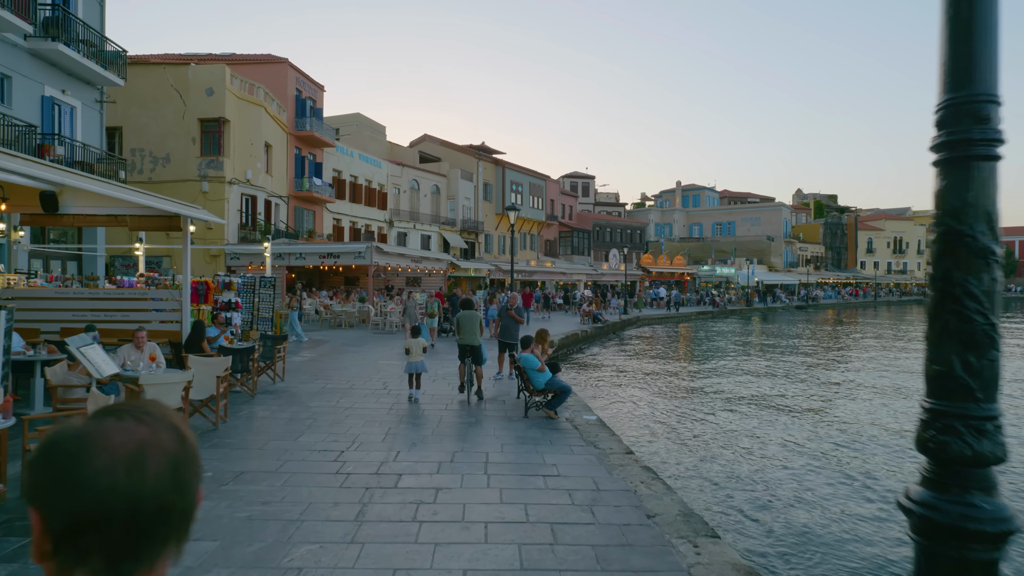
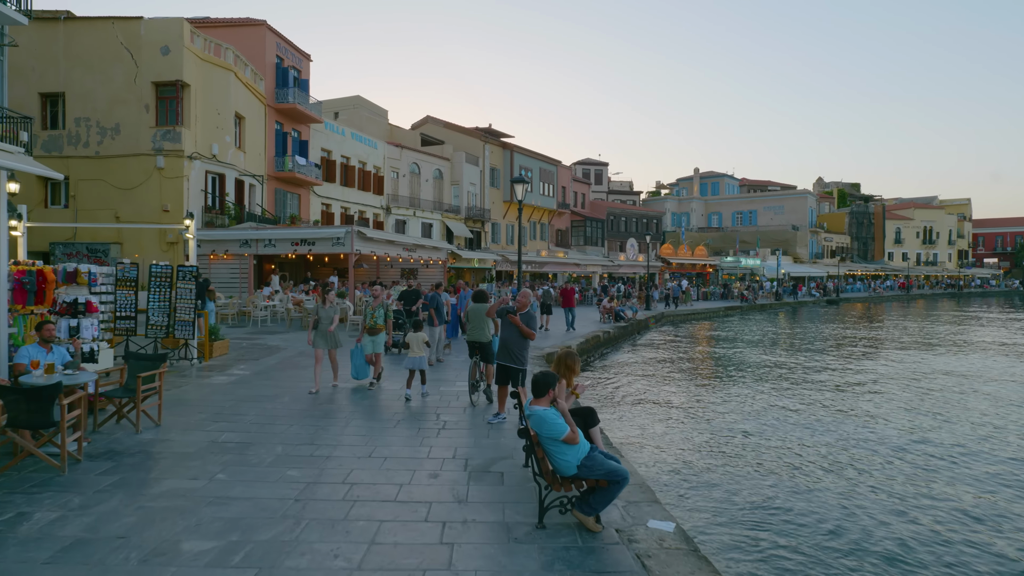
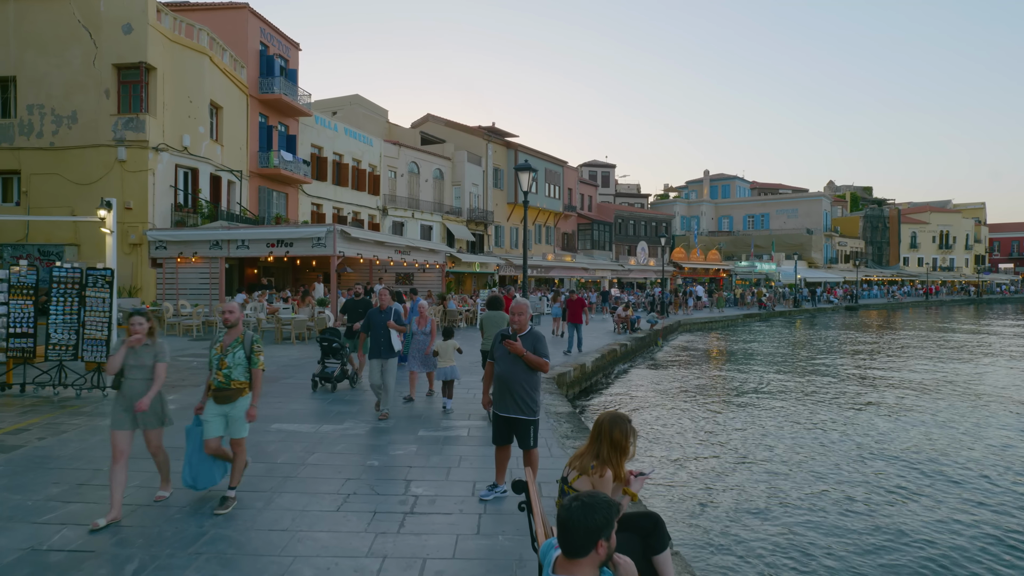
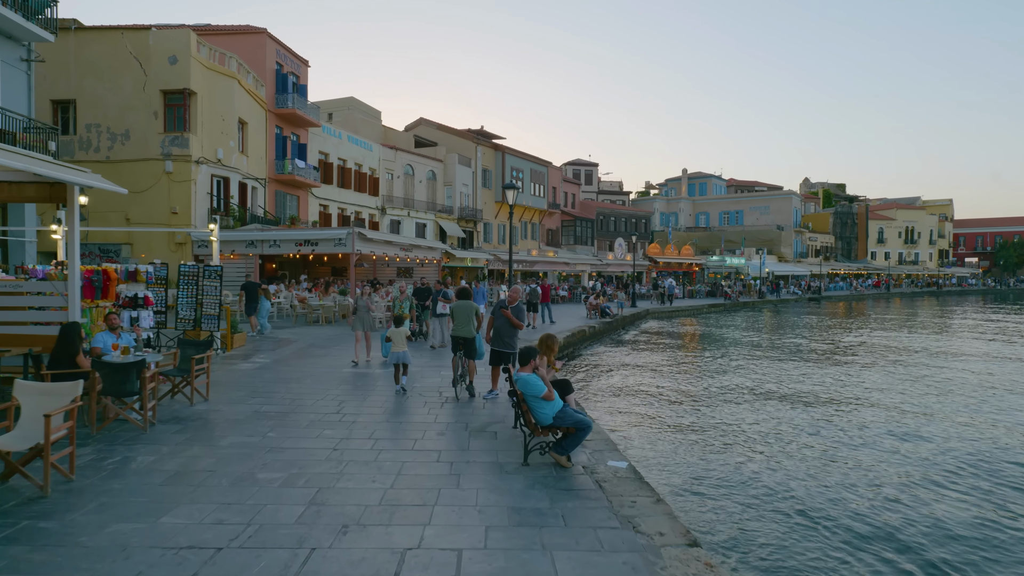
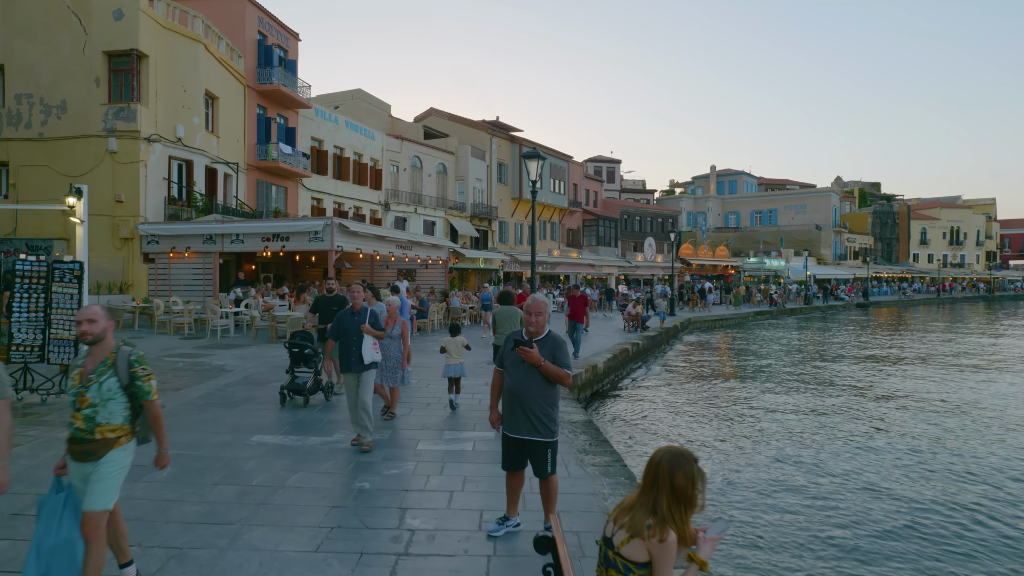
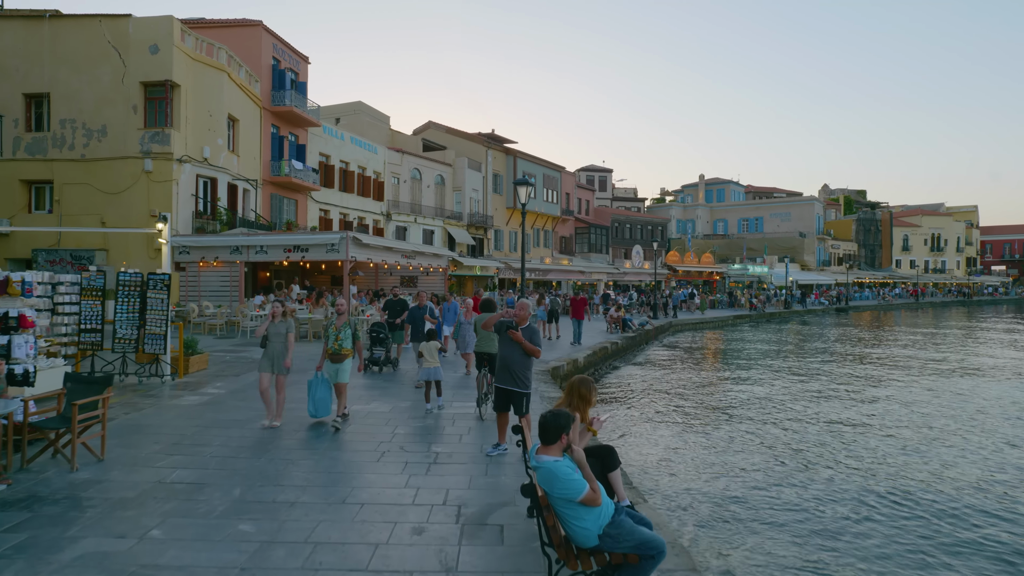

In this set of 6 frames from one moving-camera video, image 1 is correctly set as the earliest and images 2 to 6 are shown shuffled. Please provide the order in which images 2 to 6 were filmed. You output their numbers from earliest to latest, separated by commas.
4, 2, 6, 3, 5
